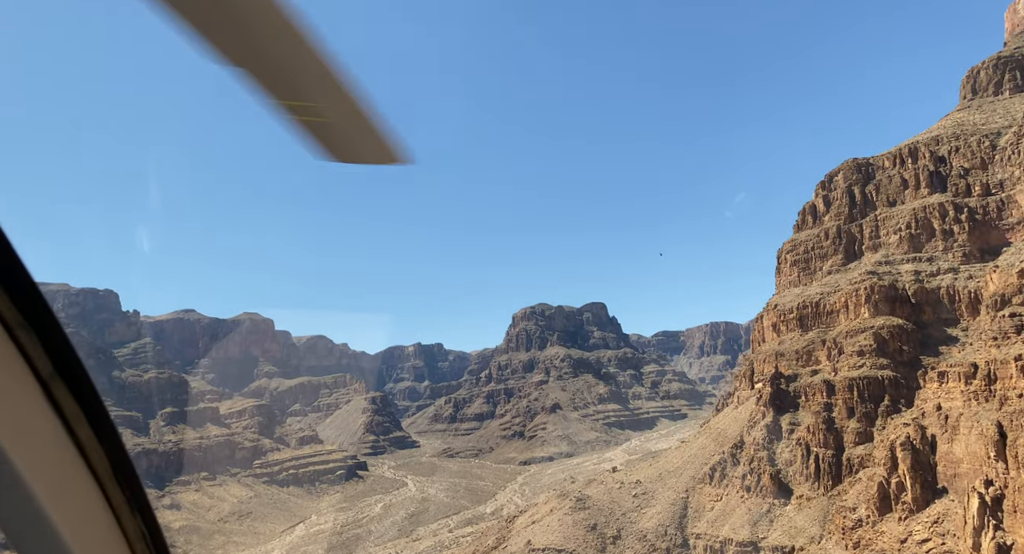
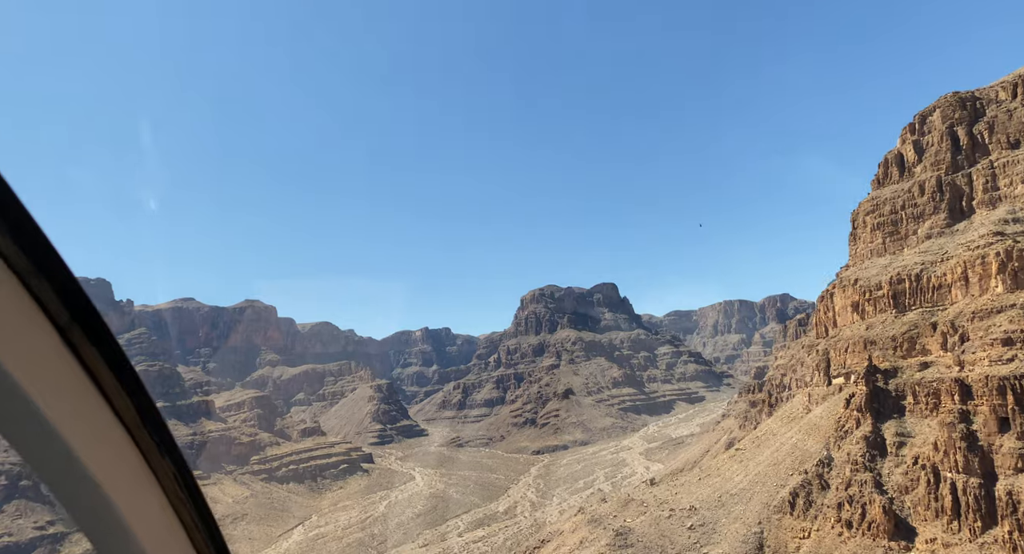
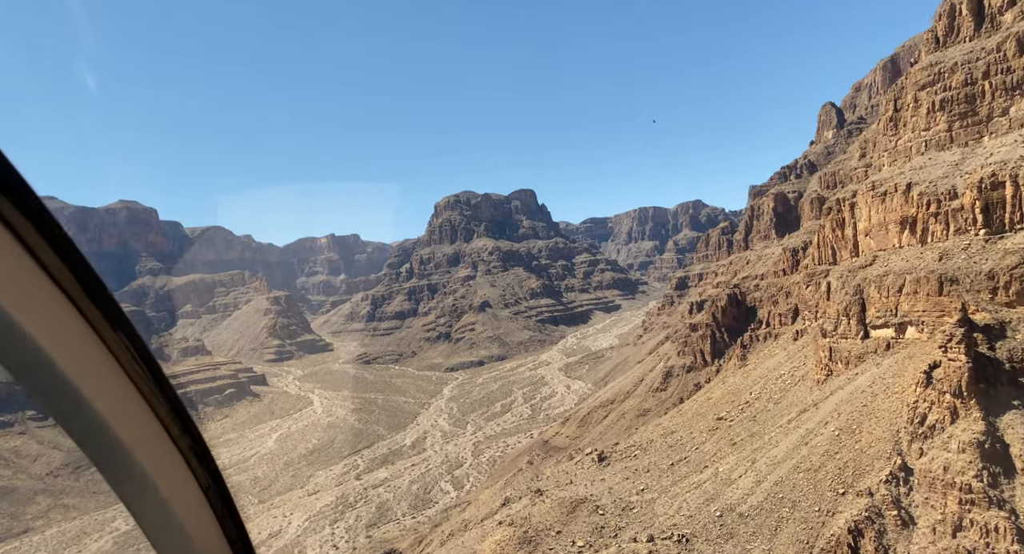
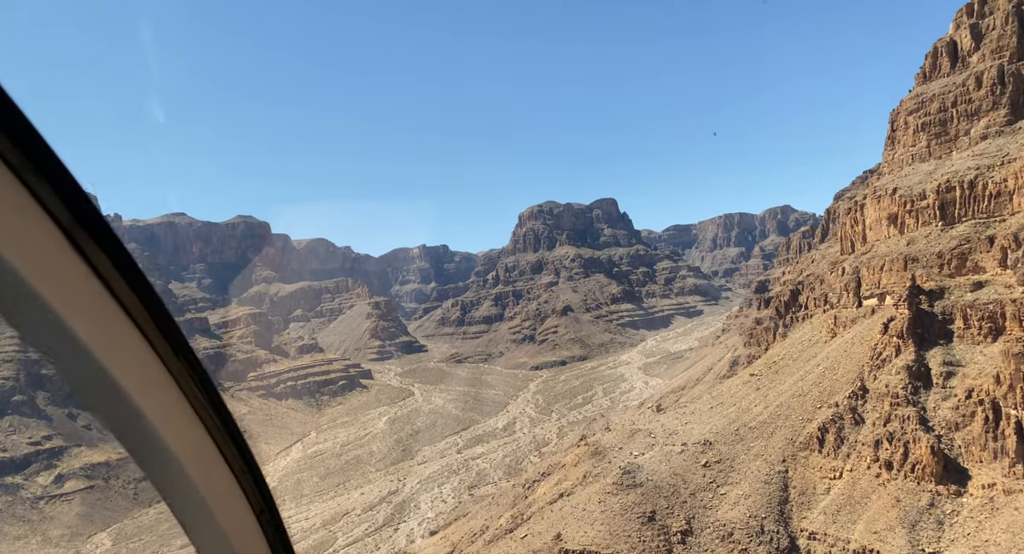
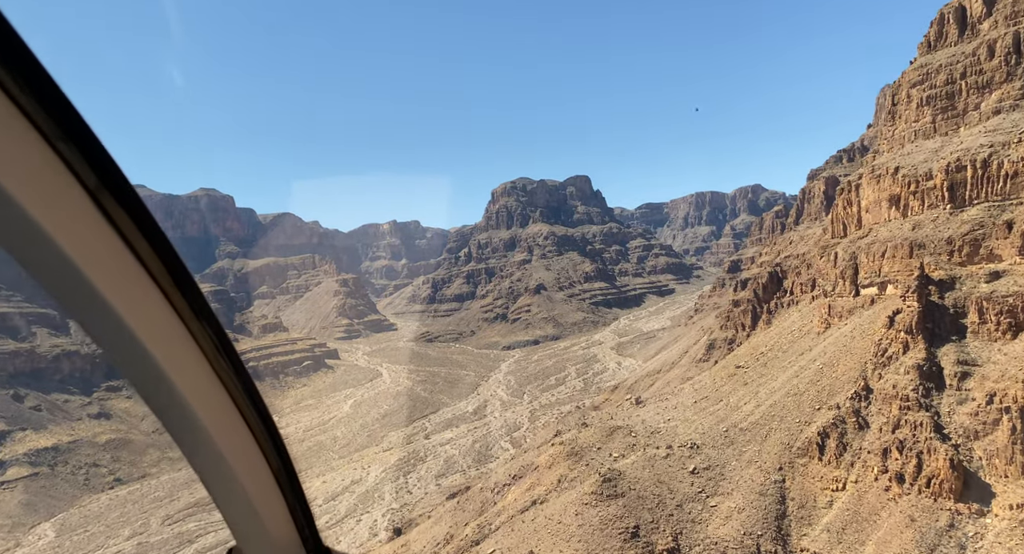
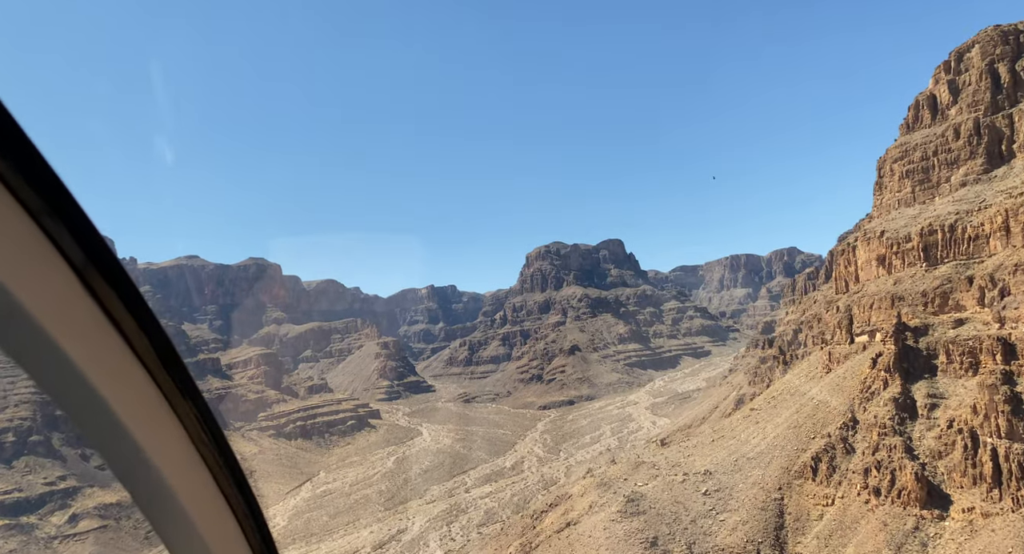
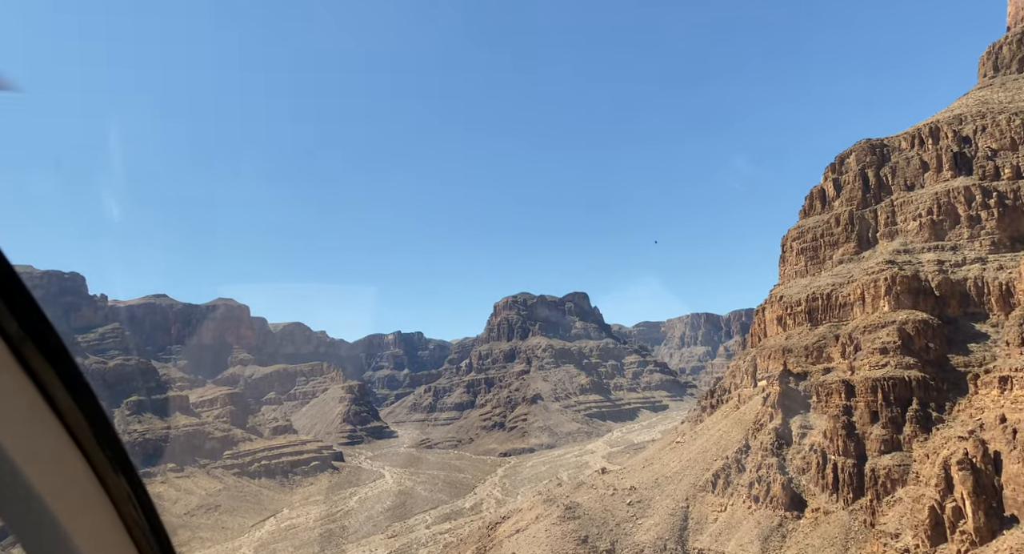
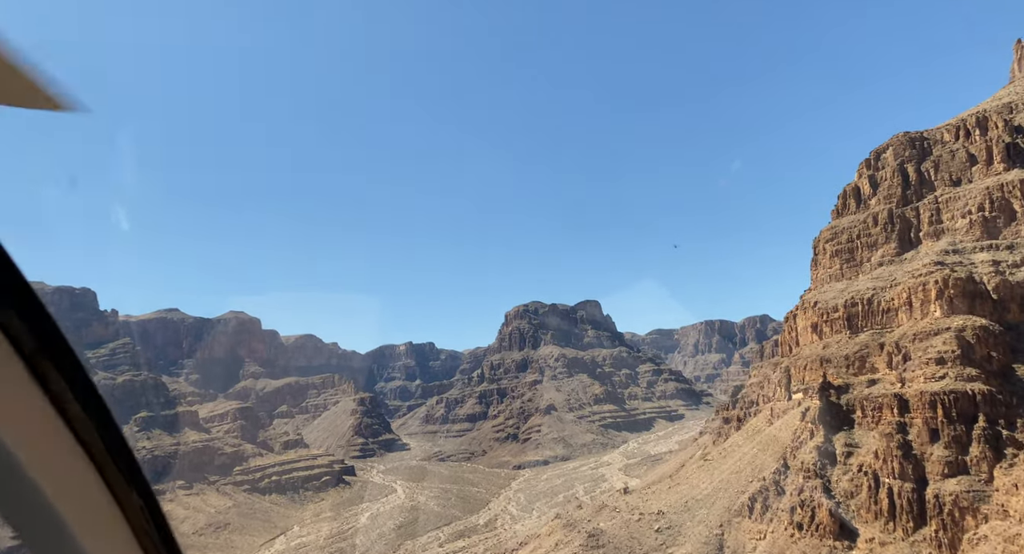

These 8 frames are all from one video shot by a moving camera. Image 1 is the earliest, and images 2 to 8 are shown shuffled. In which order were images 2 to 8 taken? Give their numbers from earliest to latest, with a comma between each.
7, 8, 2, 6, 4, 5, 3
